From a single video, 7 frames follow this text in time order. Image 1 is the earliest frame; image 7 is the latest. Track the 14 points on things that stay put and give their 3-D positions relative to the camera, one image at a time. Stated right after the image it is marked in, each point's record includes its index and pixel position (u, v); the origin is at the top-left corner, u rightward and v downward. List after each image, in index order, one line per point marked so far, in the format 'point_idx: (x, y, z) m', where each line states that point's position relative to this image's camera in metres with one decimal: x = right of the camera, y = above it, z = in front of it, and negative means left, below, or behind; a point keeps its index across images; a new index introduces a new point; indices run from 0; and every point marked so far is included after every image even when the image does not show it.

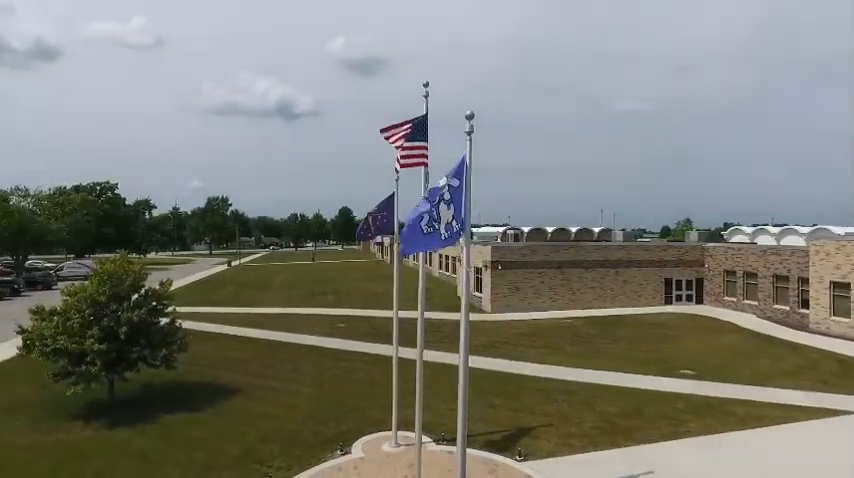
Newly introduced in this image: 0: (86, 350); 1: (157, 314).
0: (-9.8, -3.2, +15.1) m
1: (-8.4, -2.3, +16.4) m
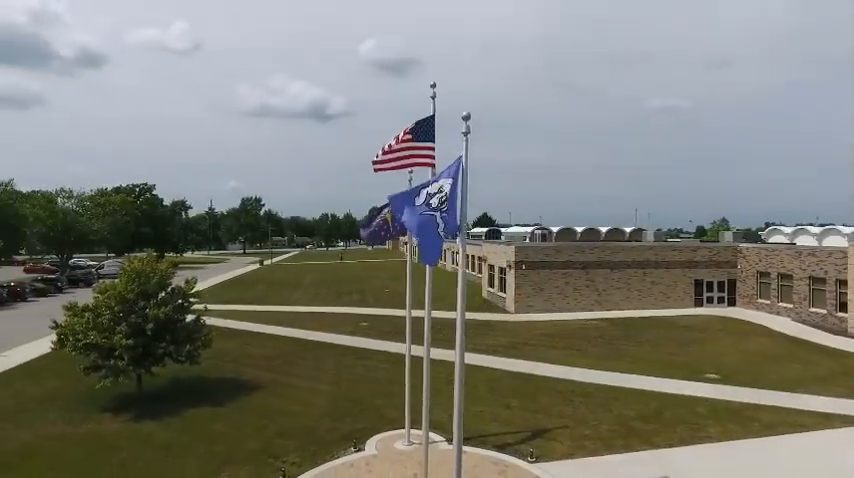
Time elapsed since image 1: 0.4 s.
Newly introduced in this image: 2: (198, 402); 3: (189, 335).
0: (-9.3, -3.2, +15.7) m
1: (-7.8, -2.3, +16.9) m
2: (-7.3, -5.2, +16.8) m
3: (-7.6, -3.1, +16.9) m
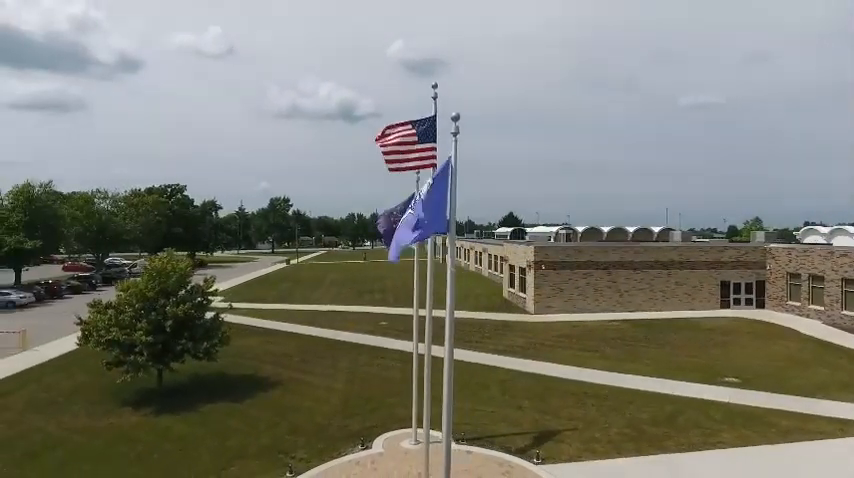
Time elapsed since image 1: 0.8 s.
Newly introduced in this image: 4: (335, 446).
0: (-9.0, -3.2, +16.2) m
1: (-7.5, -2.3, +17.4) m
2: (-6.9, -5.2, +17.2) m
3: (-7.3, -3.1, +17.4) m
4: (-2.3, -5.2, +13.2) m
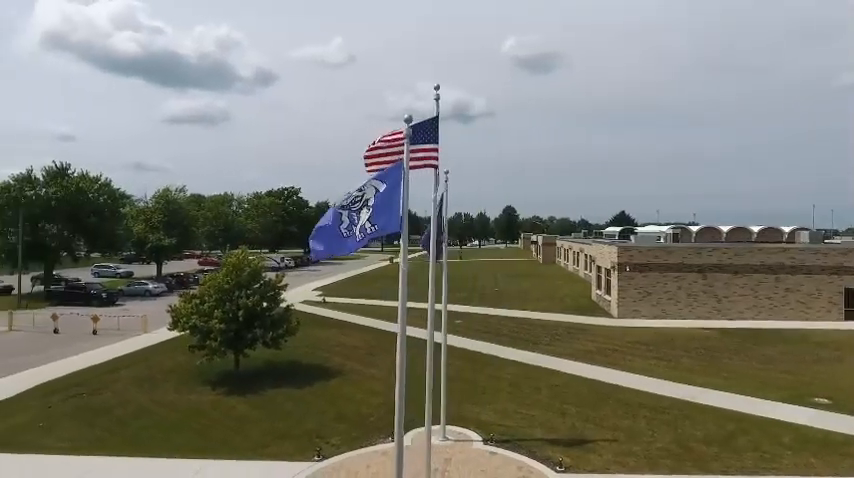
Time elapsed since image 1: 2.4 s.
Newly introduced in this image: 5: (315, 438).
0: (-7.4, -3.1, +18.2) m
1: (-5.7, -2.2, +19.0) m
2: (-5.2, -5.1, +18.7) m
3: (-5.5, -3.0, +18.9) m
4: (-1.6, -5.2, +13.8) m
5: (-2.9, -5.2, +13.7) m
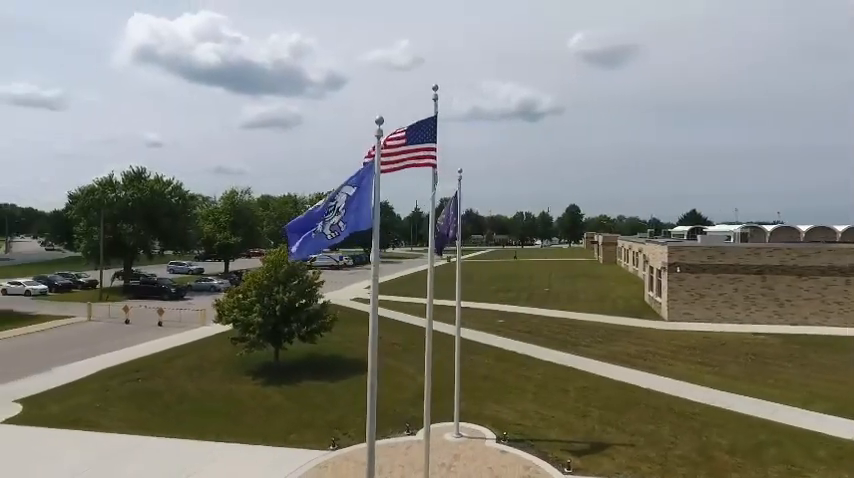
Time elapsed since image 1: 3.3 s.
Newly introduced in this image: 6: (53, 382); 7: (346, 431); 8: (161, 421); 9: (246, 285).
0: (-6.4, -3.0, +19.2) m
1: (-4.5, -2.2, +19.8) m
2: (-4.1, -5.0, +19.5) m
3: (-4.4, -3.0, +19.7) m
4: (-1.1, -5.1, +14.2) m
5: (-2.5, -5.1, +14.2) m
6: (-13.4, -5.2, +19.0) m
7: (-2.1, -5.1, +14.1) m
8: (-7.8, -5.3, +15.5) m
9: (-6.7, -1.7, +19.8) m
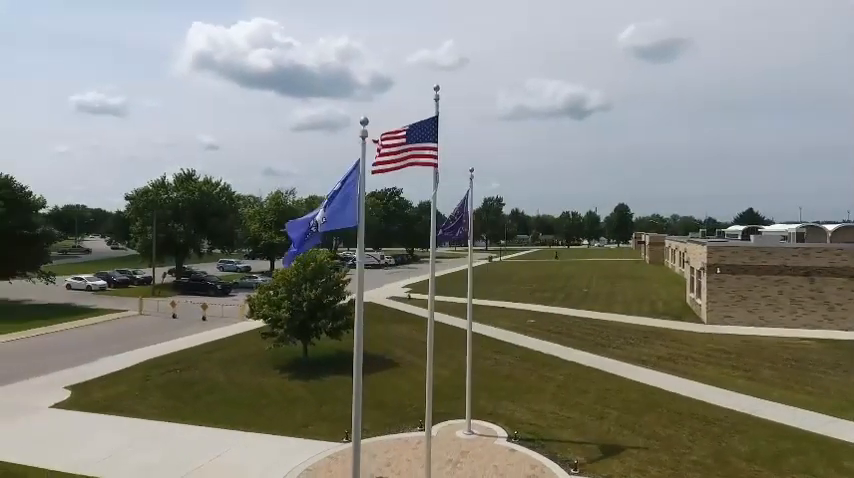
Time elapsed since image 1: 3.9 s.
0: (-5.6, -3.0, +19.9) m
1: (-3.7, -2.1, +20.3) m
2: (-3.3, -5.0, +20.0) m
3: (-3.5, -2.9, +20.2) m
4: (-0.8, -5.1, +14.4) m
5: (-2.1, -5.1, +14.6) m
6: (-12.6, -5.1, +20.3) m
7: (-1.8, -5.1, +14.4) m
8: (-7.3, -5.3, +16.3) m
9: (-5.8, -1.7, +20.5) m
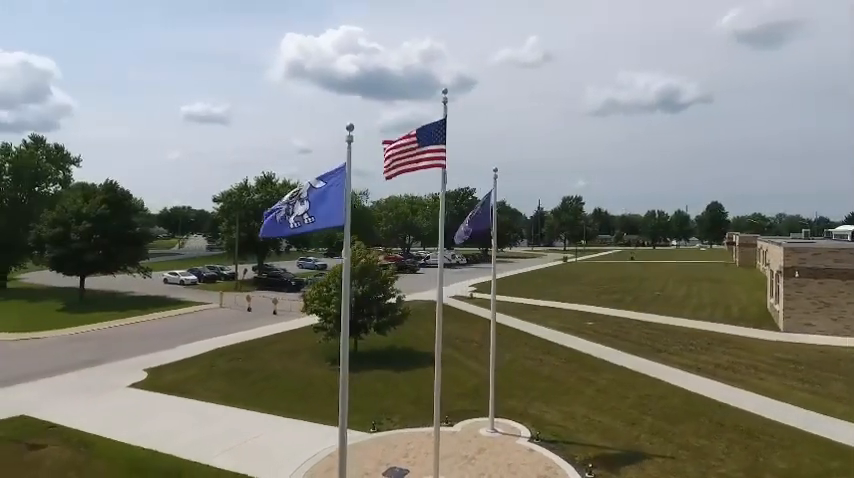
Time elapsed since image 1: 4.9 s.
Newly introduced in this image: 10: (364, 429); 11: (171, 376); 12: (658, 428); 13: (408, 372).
0: (-3.9, -2.9, +21.0) m
1: (-1.9, -2.1, +21.1) m
2: (-1.6, -4.9, +20.7) m
3: (-1.8, -2.9, +21.0) m
4: (0.0, -5.0, +14.8) m
5: (-1.3, -5.1, +15.2) m
6: (-10.8, -5.0, +22.5) m
7: (-1.0, -5.0, +14.9) m
8: (-6.1, -5.2, +17.7) m
9: (-4.0, -1.6, +21.6) m
10: (-1.6, -5.1, +14.1) m
11: (-9.7, -5.2, +19.8) m
12: (+5.9, -4.8, +13.4) m
13: (-0.6, -5.0, +19.6) m
